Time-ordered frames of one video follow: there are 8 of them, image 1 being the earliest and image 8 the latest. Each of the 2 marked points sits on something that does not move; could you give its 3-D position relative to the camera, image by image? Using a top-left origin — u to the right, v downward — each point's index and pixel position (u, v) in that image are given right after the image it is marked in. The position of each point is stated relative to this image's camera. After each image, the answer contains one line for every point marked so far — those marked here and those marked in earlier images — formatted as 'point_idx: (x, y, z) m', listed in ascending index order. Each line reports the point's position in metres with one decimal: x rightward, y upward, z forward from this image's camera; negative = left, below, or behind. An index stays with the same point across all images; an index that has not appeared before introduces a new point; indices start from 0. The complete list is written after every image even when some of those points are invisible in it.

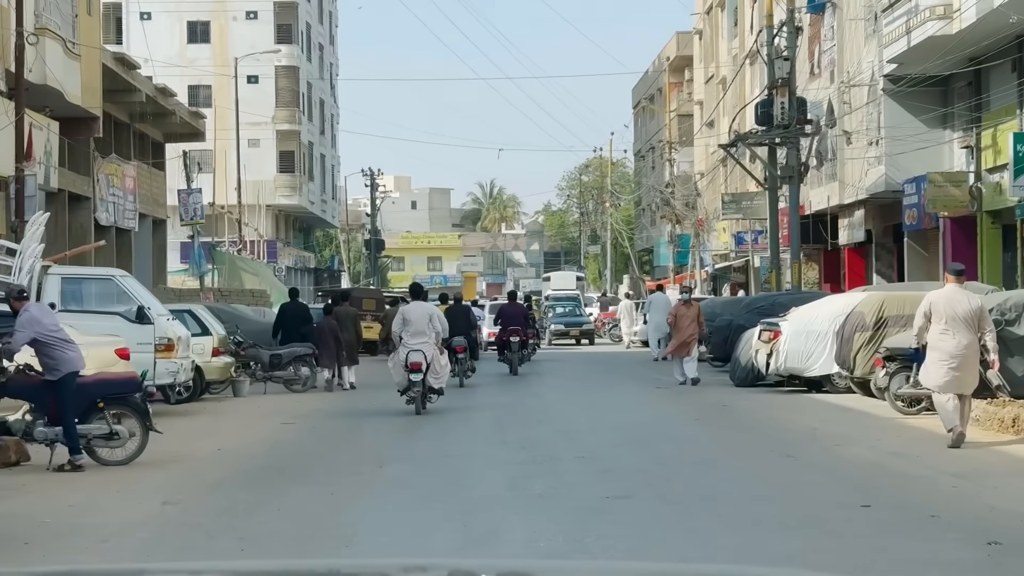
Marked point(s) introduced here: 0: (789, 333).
0: (+3.3, -0.5, +18.1) m
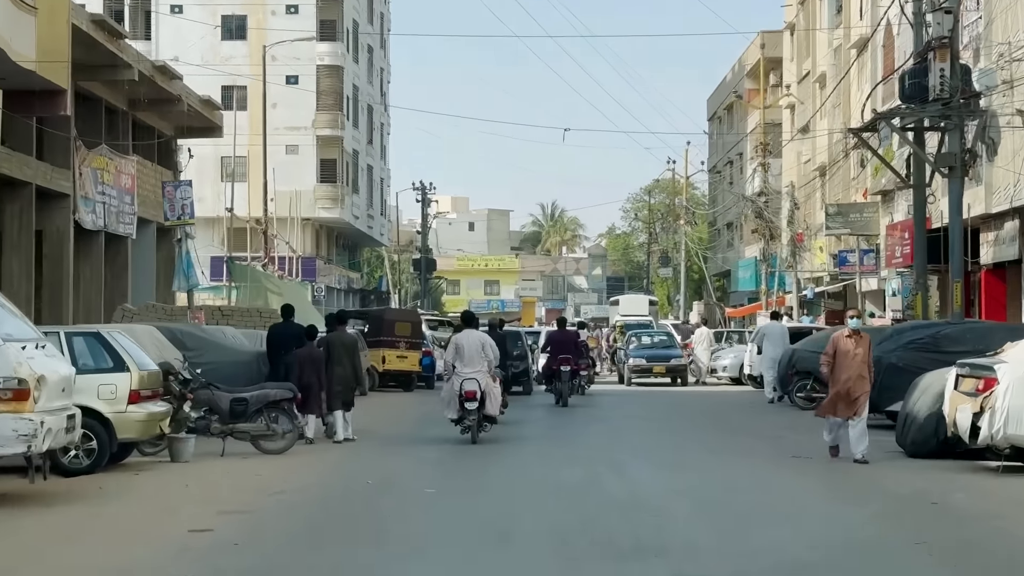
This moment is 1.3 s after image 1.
0: (+3.9, -0.7, +11.8) m
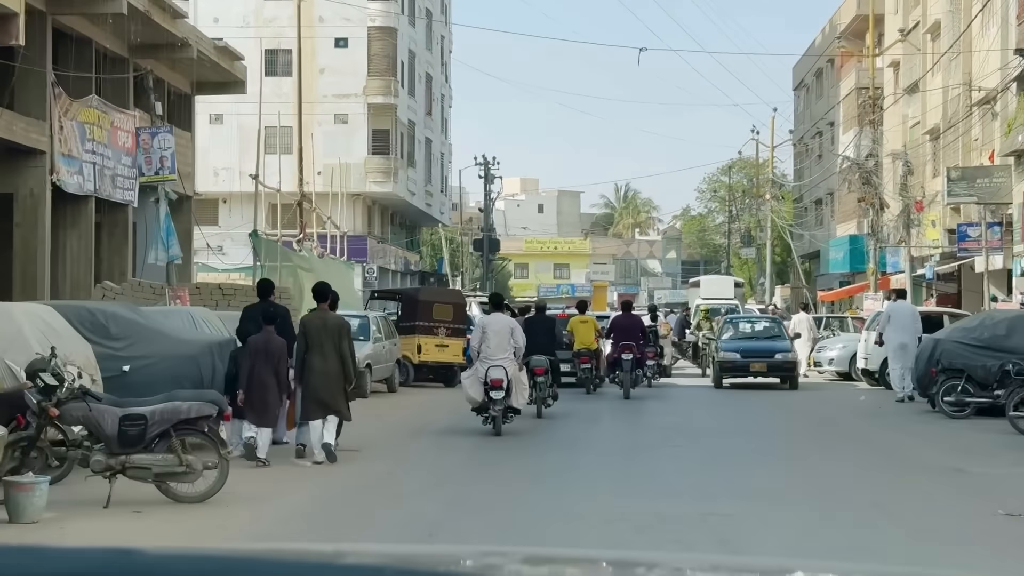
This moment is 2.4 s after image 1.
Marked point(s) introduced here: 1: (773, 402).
0: (+4.0, -0.5, +6.6) m
1: (+3.4, -1.5, +19.7) m
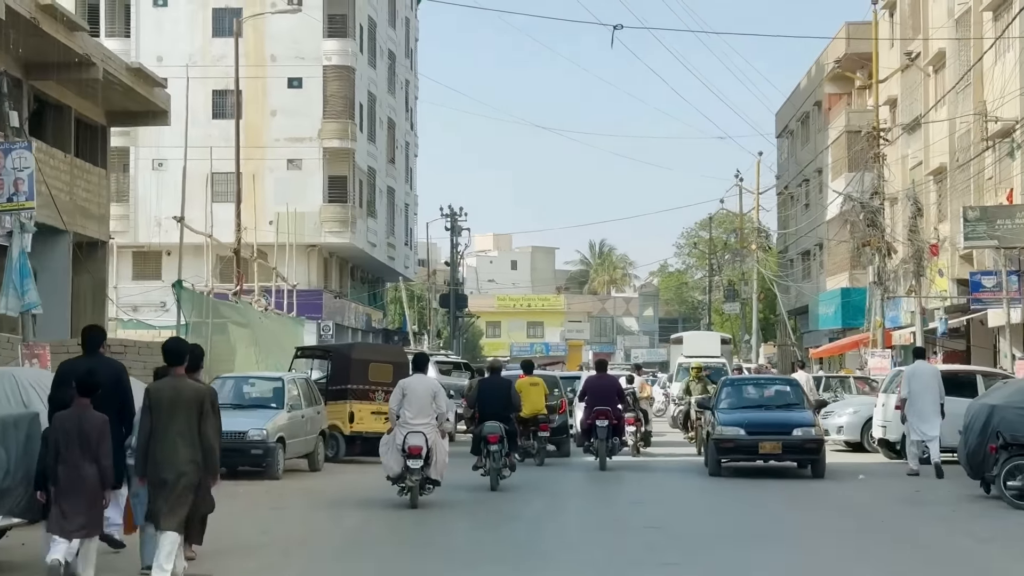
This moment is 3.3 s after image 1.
0: (+3.7, -0.6, +2.9) m
1: (+2.8, -2.1, +15.9) m
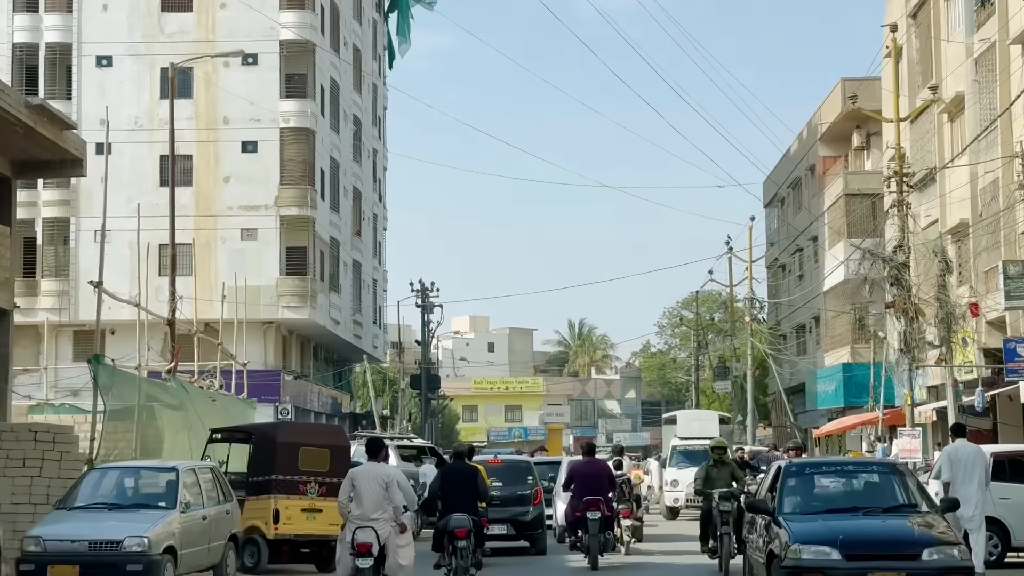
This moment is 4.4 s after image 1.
0: (+3.5, -0.3, -0.9) m
1: (+2.5, -2.5, +12.0) m
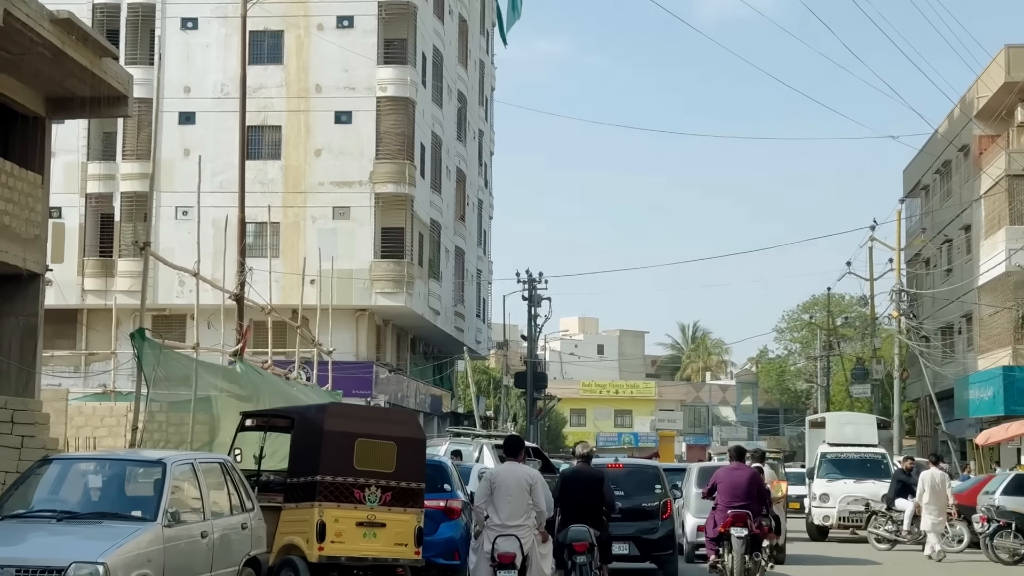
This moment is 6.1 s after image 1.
0: (+3.4, +0.2, -5.5) m
1: (+3.2, -2.1, +7.5) m
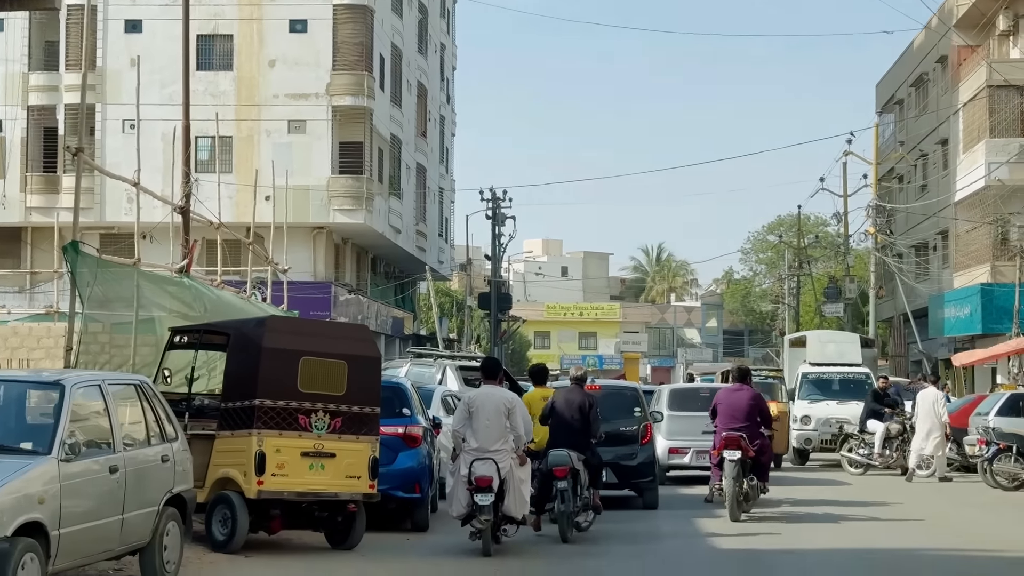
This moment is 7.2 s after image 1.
0: (+3.6, +0.1, -6.9) m
1: (+3.1, -1.6, +6.1) m
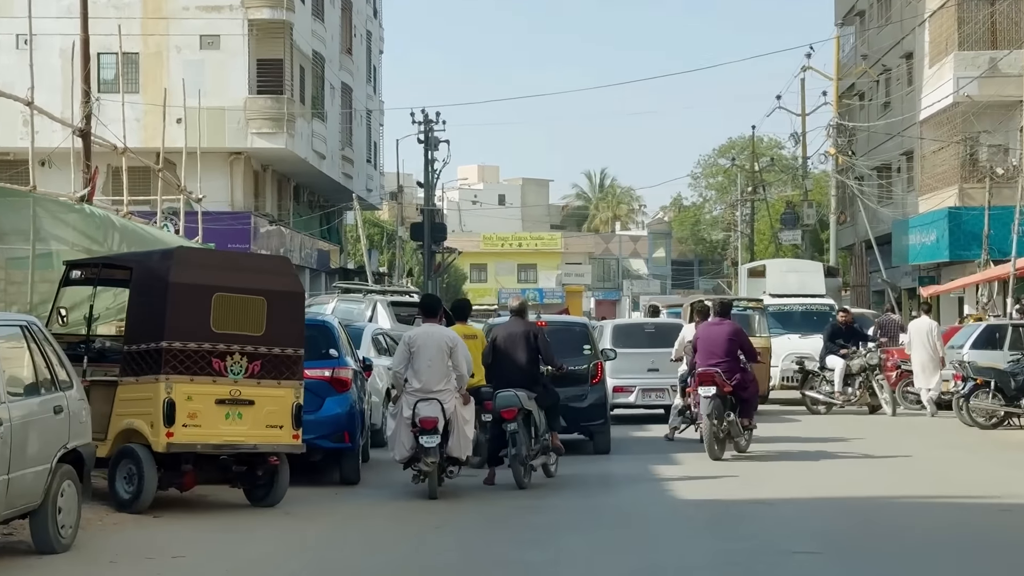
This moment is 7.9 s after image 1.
0: (+3.7, -0.1, -8.1) m
1: (+2.9, -1.2, +5.0) m
